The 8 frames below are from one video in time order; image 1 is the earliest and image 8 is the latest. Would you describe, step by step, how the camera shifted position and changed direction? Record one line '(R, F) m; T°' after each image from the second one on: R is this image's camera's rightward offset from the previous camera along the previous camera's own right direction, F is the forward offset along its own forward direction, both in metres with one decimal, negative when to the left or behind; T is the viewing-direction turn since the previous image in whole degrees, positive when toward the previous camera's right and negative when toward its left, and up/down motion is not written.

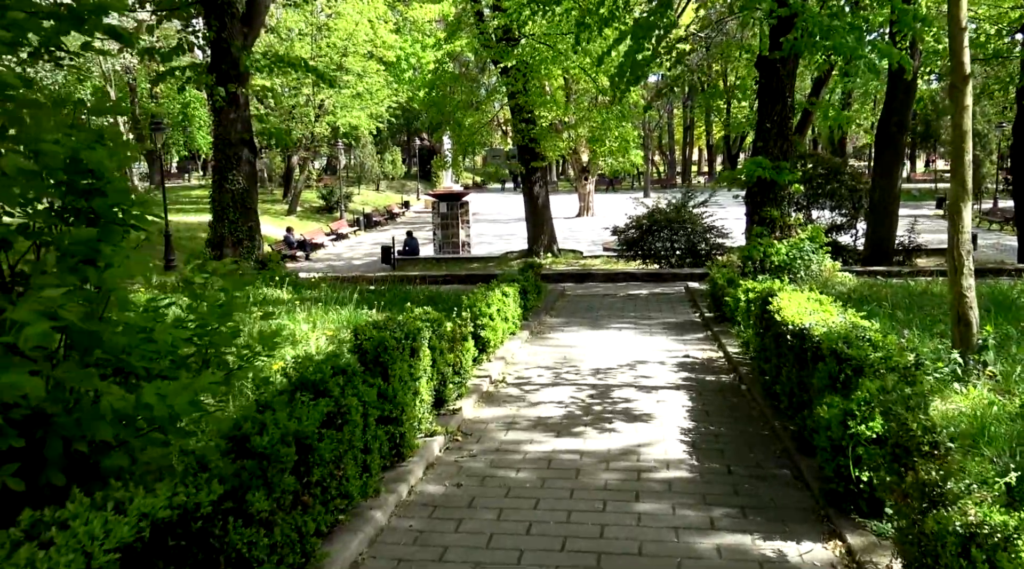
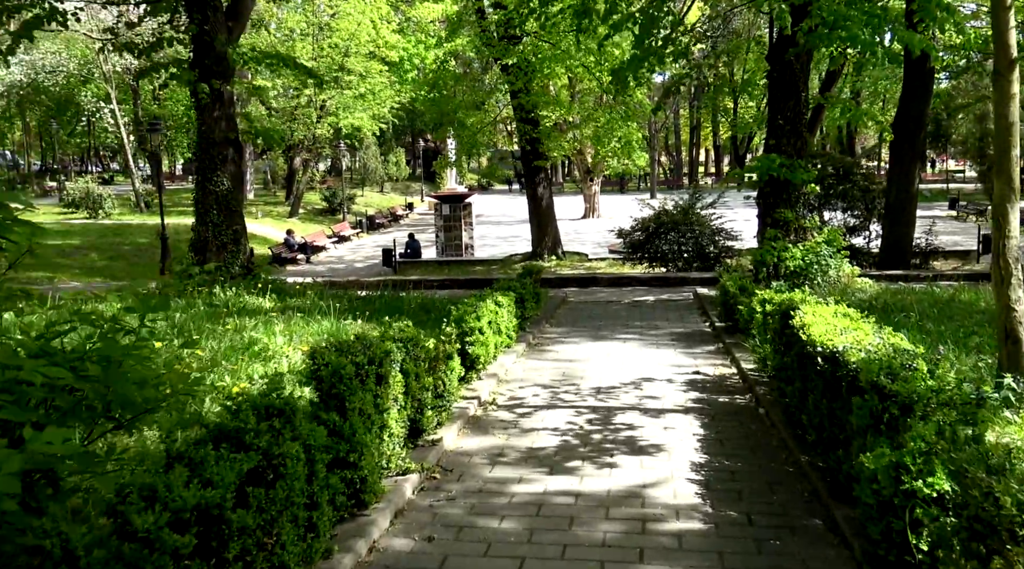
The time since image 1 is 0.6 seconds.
(+0.1, +0.6) m; 0°
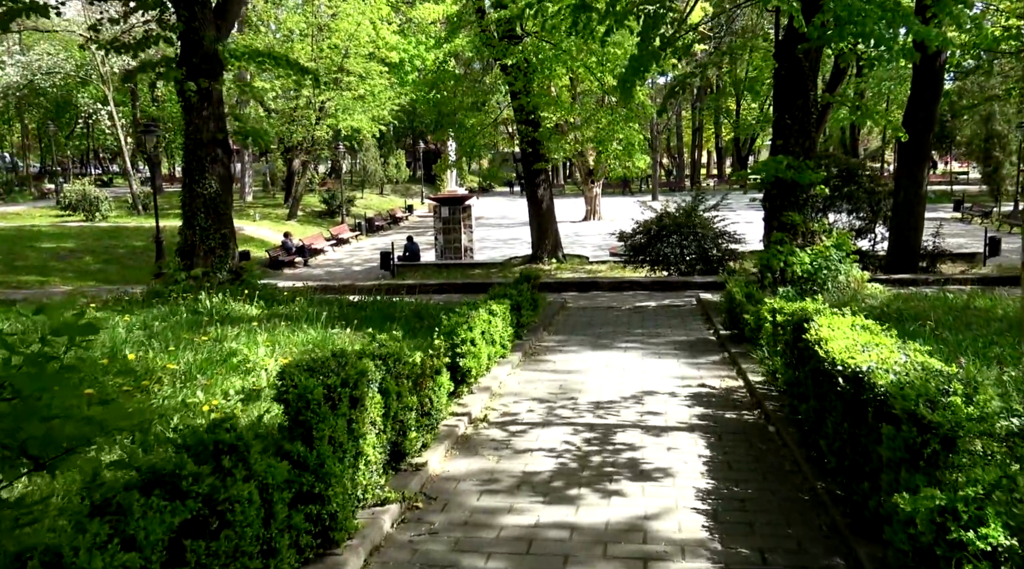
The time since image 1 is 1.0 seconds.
(+0.1, +0.4) m; 0°
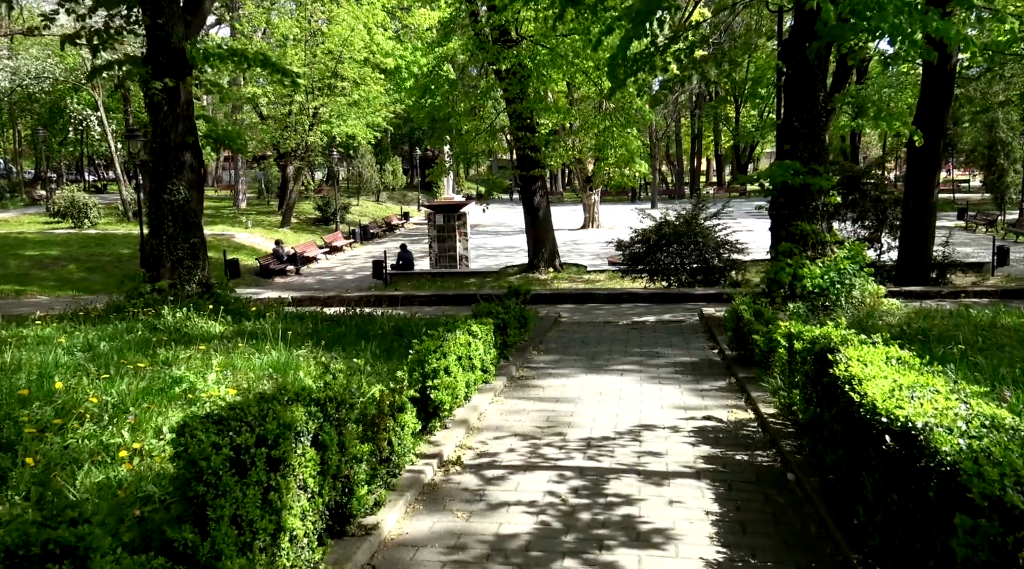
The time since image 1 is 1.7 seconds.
(+0.1, +0.7) m; 0°
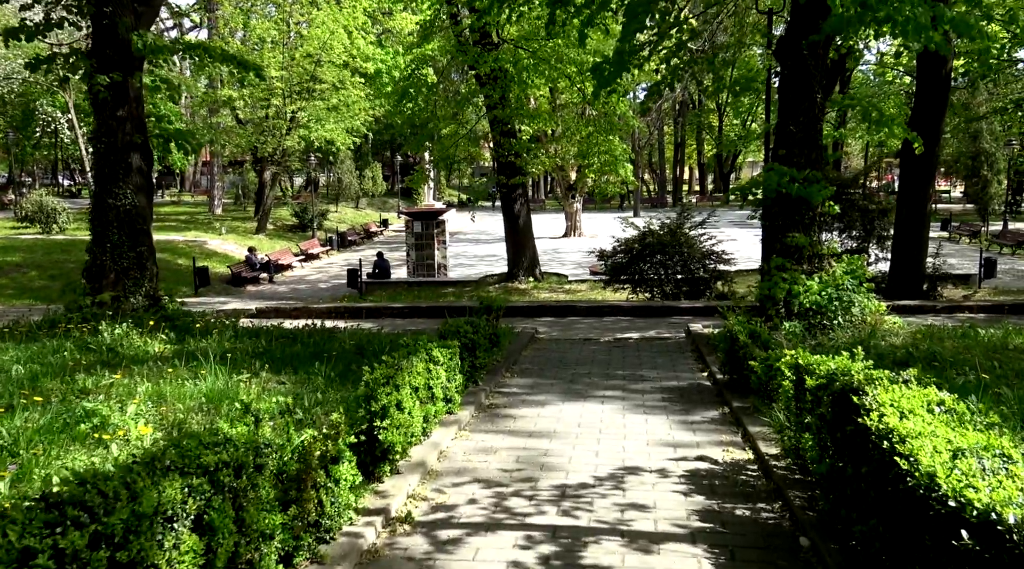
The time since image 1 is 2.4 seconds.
(+0.1, +0.7) m; +1°
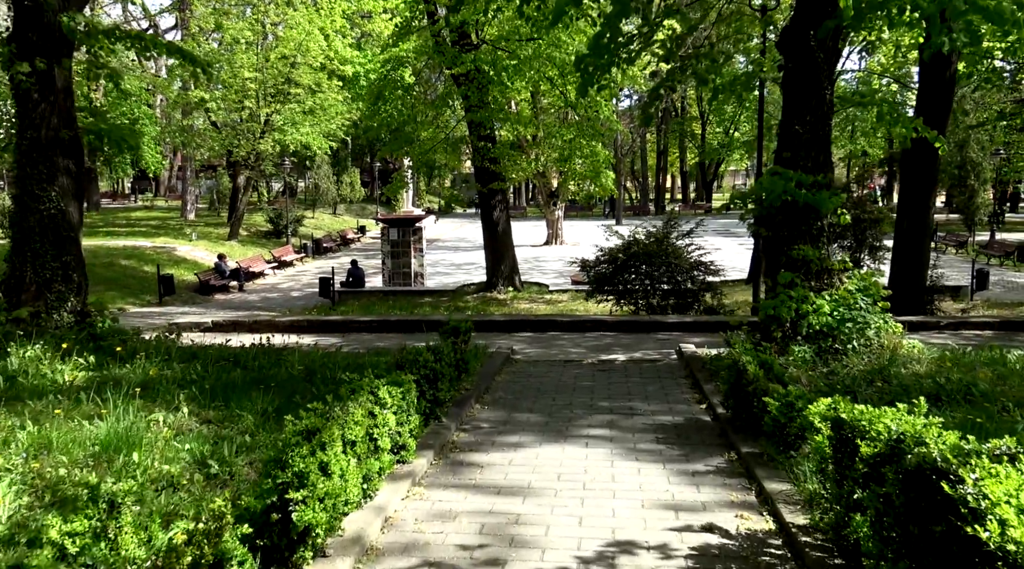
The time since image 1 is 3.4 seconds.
(+0.1, +1.0) m; +1°
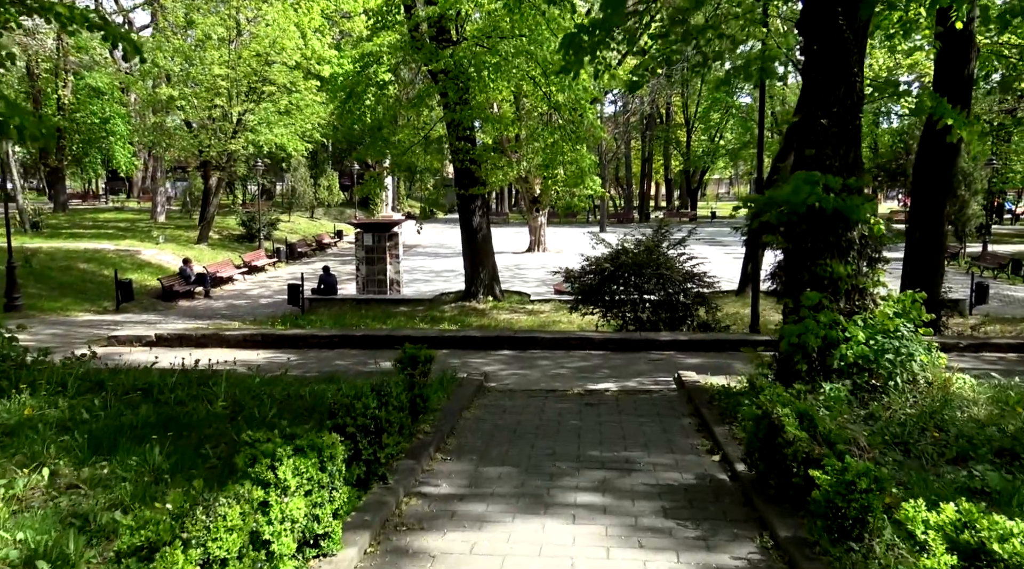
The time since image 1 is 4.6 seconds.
(+0.1, +1.3) m; +1°
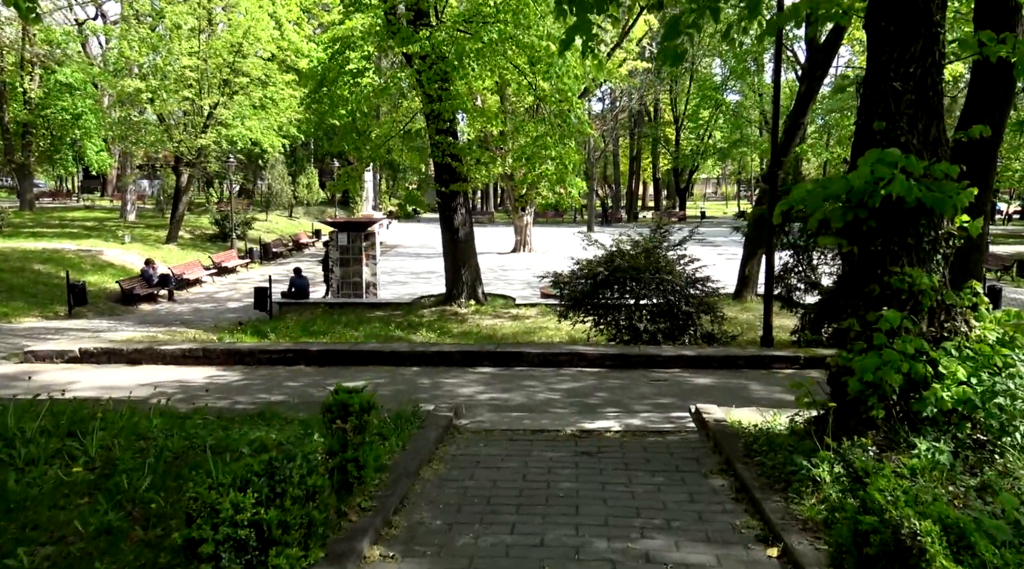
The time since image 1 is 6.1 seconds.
(+0.1, +1.6) m; +1°
